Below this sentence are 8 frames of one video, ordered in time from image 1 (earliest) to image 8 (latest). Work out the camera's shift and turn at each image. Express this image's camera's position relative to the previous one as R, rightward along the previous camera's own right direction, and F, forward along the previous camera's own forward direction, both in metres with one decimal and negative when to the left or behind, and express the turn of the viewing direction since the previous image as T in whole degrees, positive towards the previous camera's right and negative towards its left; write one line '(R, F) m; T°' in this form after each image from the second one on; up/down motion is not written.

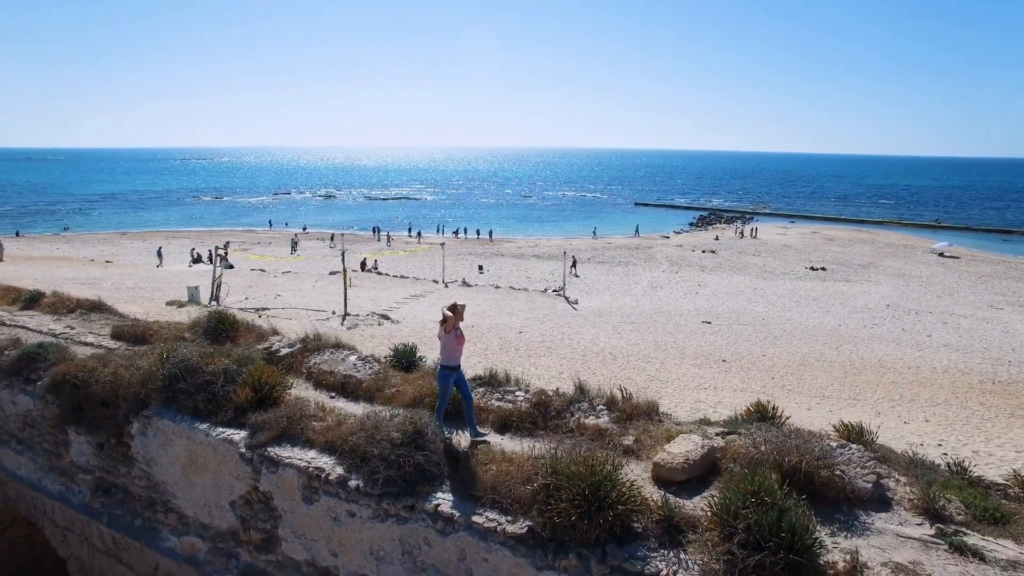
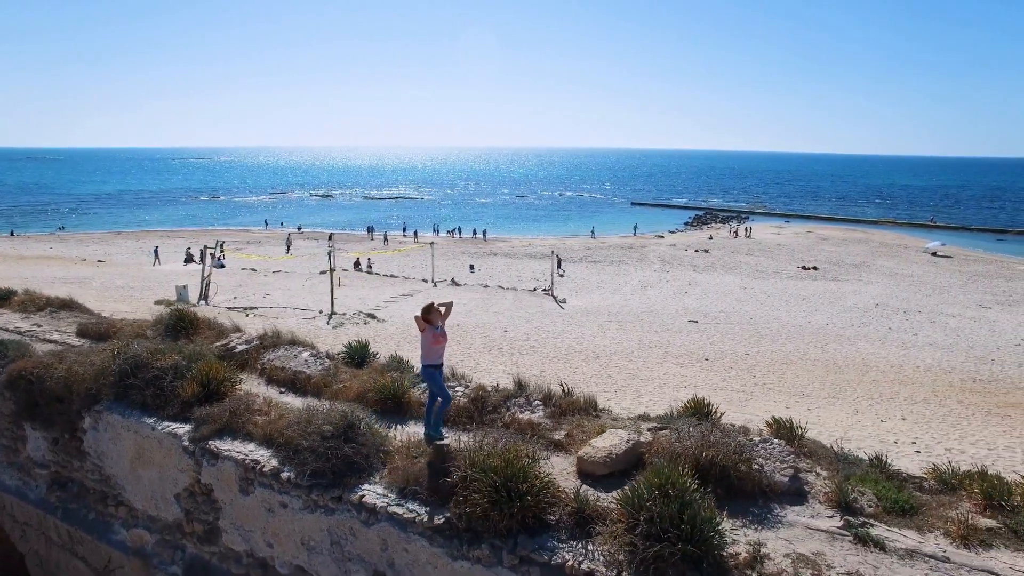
(+0.8, -0.1) m; 0°
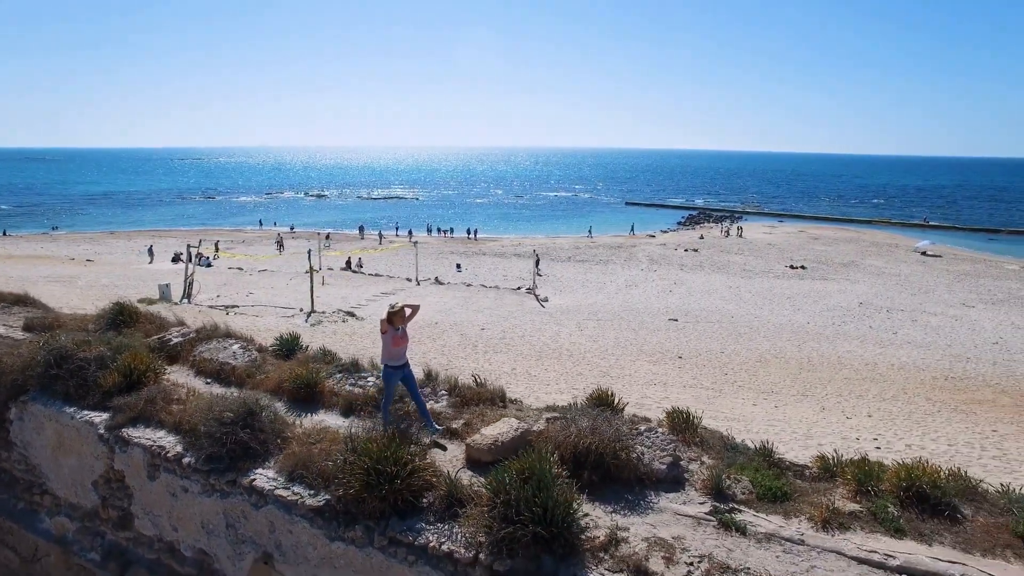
(+1.2, -0.2) m; 0°
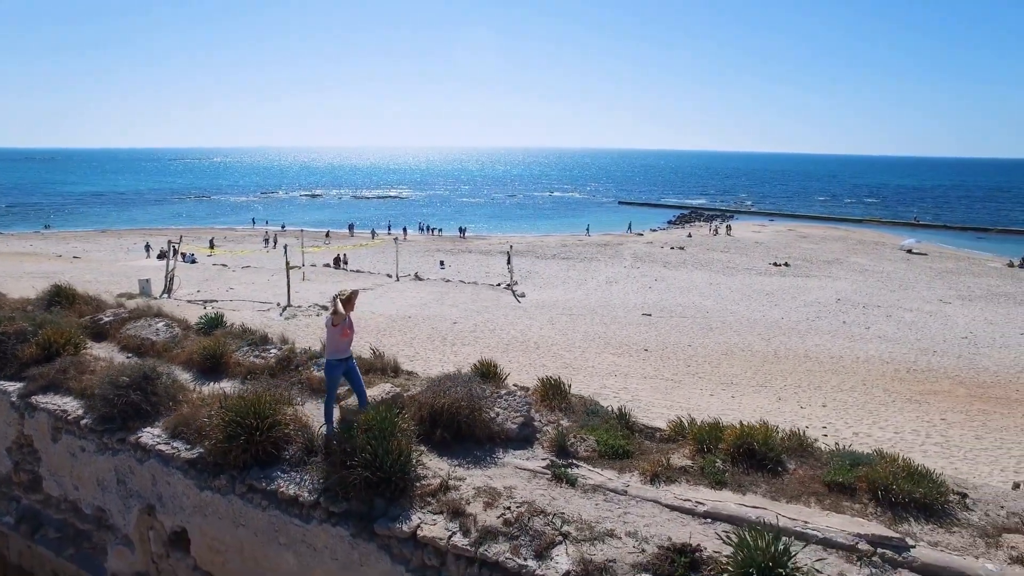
(+1.5, -0.4) m; 0°
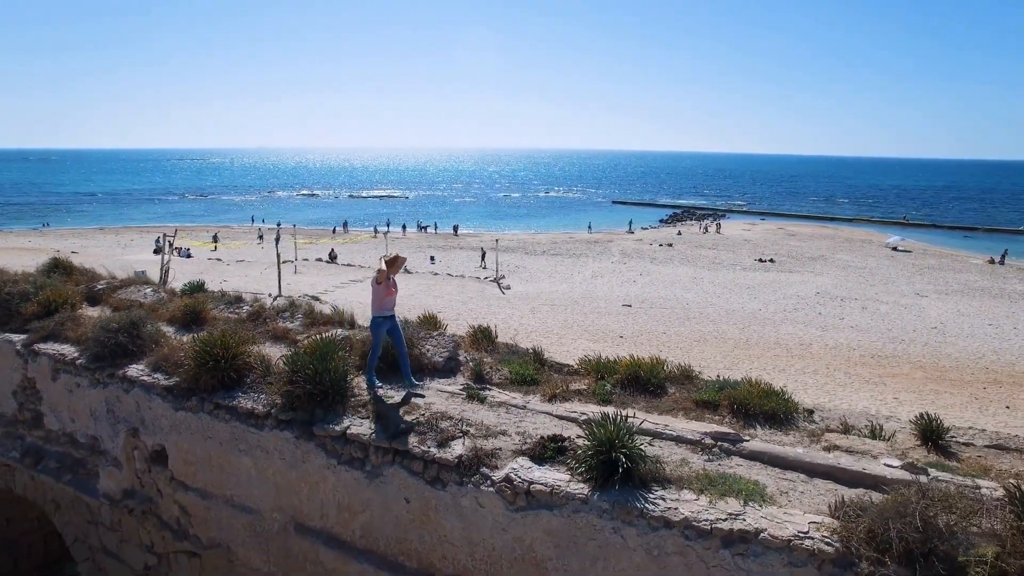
(+0.9, -1.0) m; 0°
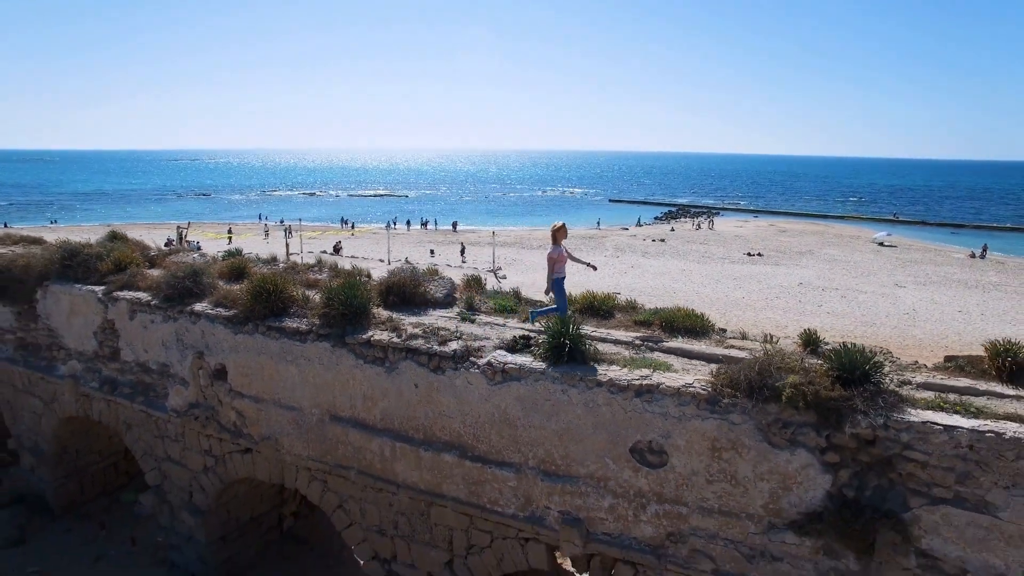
(+0.3, -1.8) m; 0°
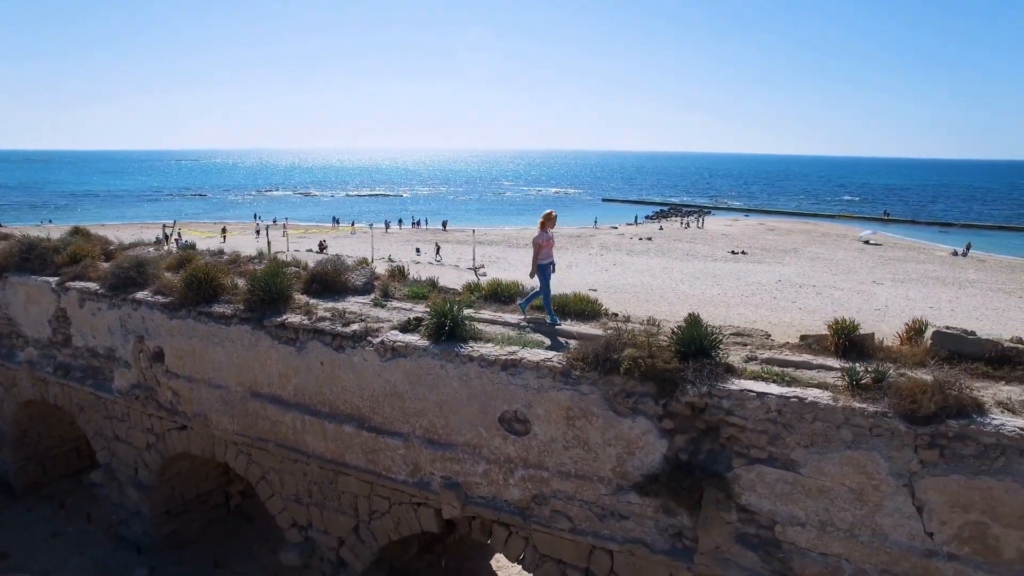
(+1.5, -0.6) m; 0°
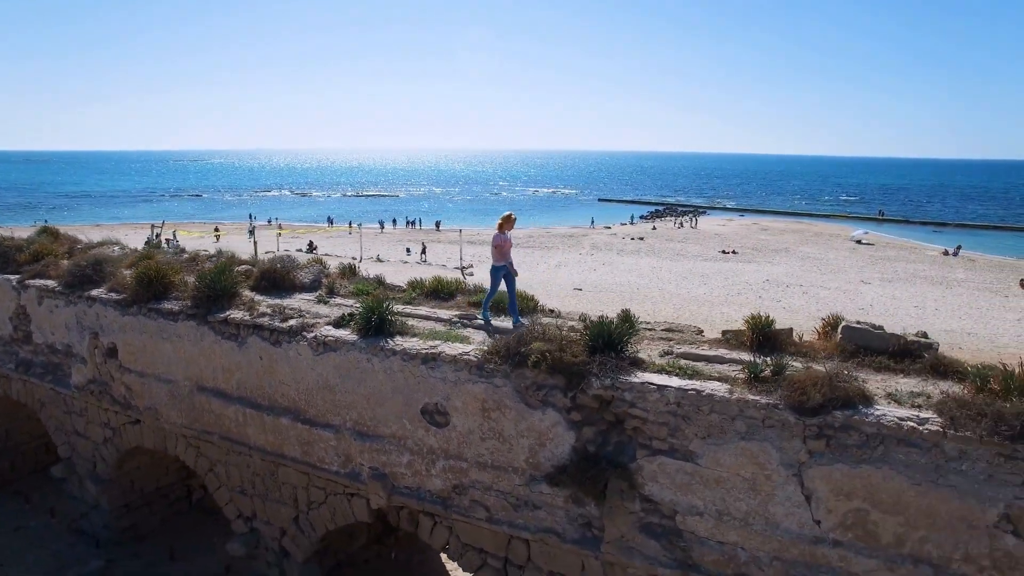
(+1.0, -0.2) m; 0°
